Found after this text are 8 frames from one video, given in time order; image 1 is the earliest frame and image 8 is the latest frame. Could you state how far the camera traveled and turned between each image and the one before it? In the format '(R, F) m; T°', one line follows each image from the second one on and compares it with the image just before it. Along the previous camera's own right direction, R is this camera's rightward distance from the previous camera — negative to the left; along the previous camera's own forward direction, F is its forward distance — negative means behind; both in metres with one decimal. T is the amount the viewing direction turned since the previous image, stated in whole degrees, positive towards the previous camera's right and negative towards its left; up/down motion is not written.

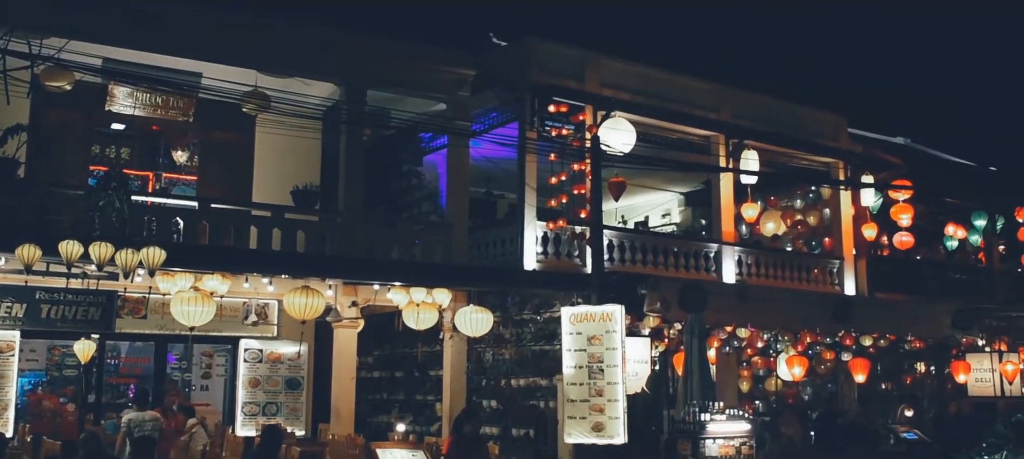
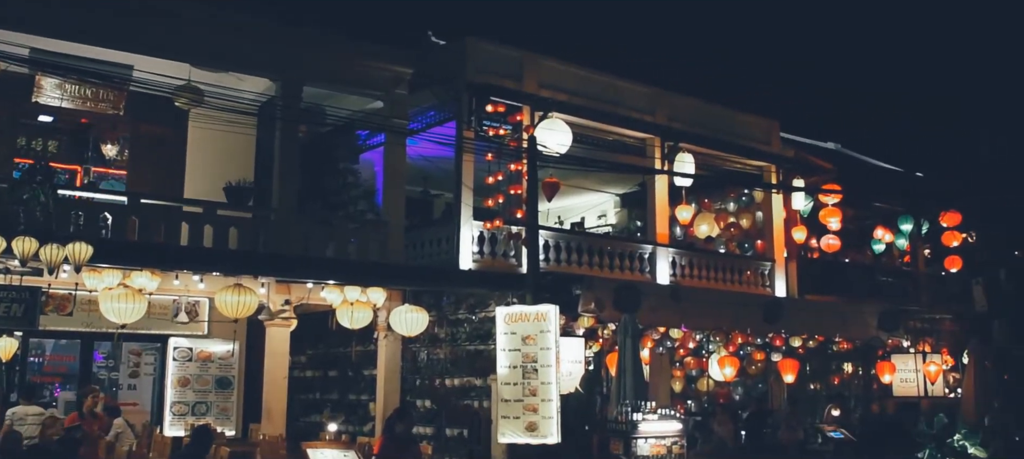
(-0.2, 0.0) m; +4°
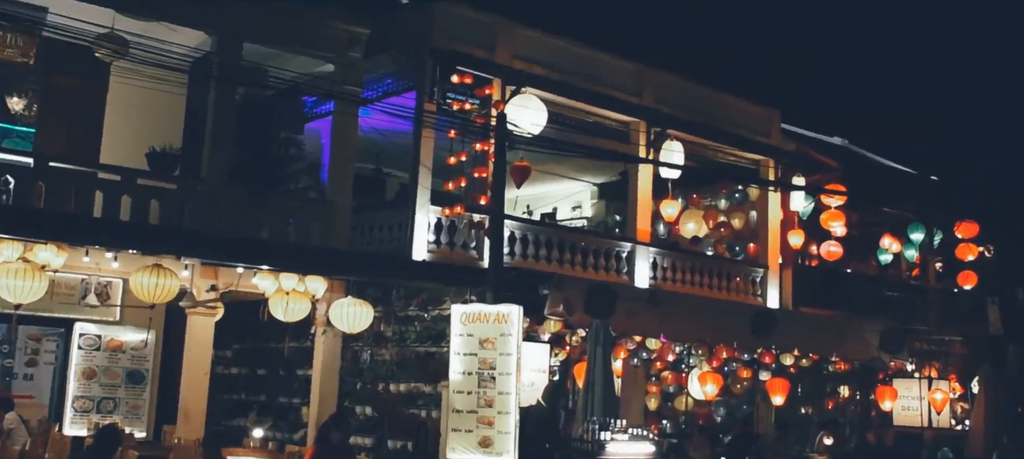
(+0.1, +2.0) m; +2°
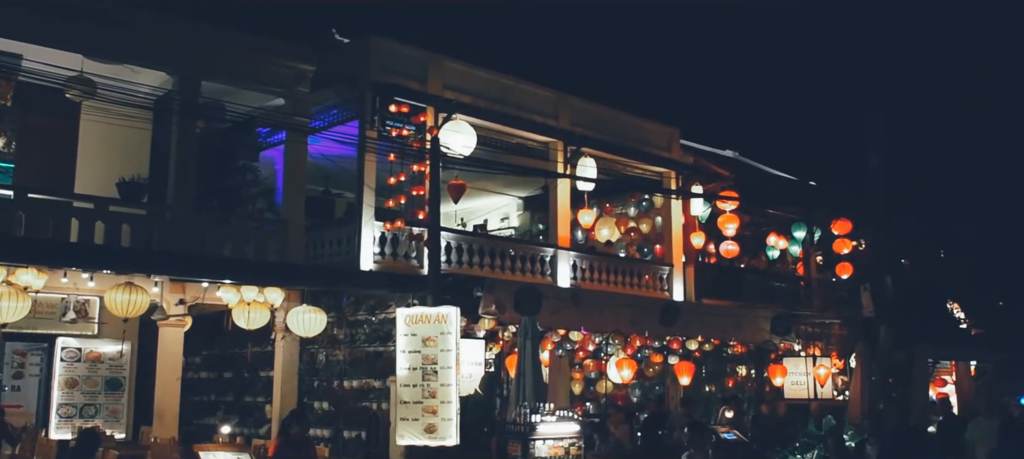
(-0.1, -2.0) m; +3°
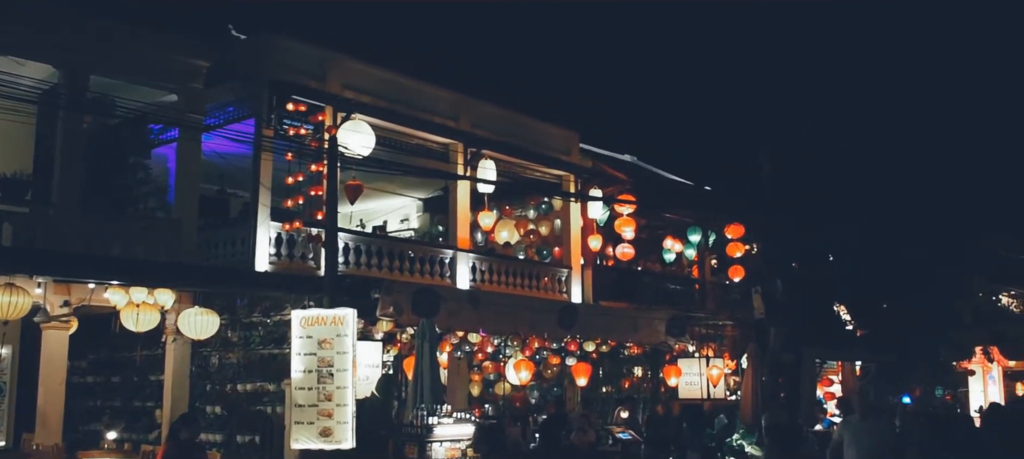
(0.0, +0.1) m; +5°
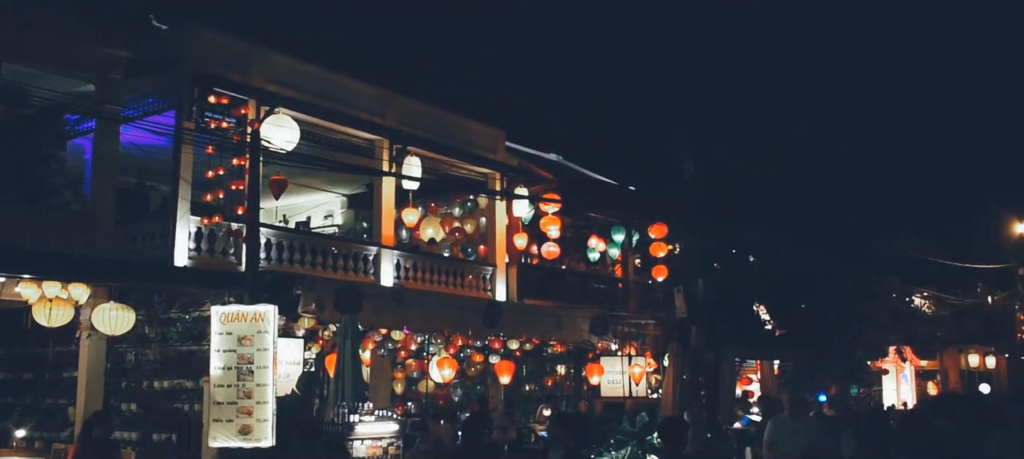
(0.0, 0.0) m; +4°
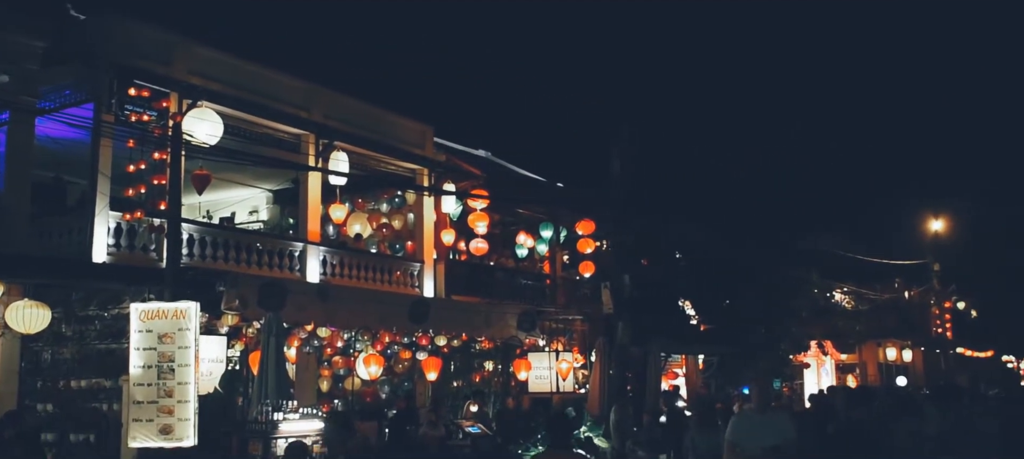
(0.0, +0.1) m; +3°
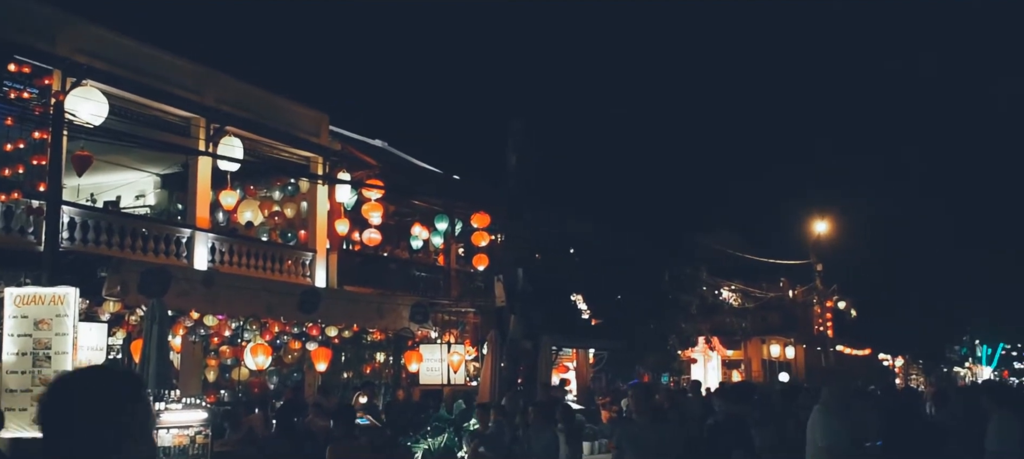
(0.0, +0.1) m; +5°
